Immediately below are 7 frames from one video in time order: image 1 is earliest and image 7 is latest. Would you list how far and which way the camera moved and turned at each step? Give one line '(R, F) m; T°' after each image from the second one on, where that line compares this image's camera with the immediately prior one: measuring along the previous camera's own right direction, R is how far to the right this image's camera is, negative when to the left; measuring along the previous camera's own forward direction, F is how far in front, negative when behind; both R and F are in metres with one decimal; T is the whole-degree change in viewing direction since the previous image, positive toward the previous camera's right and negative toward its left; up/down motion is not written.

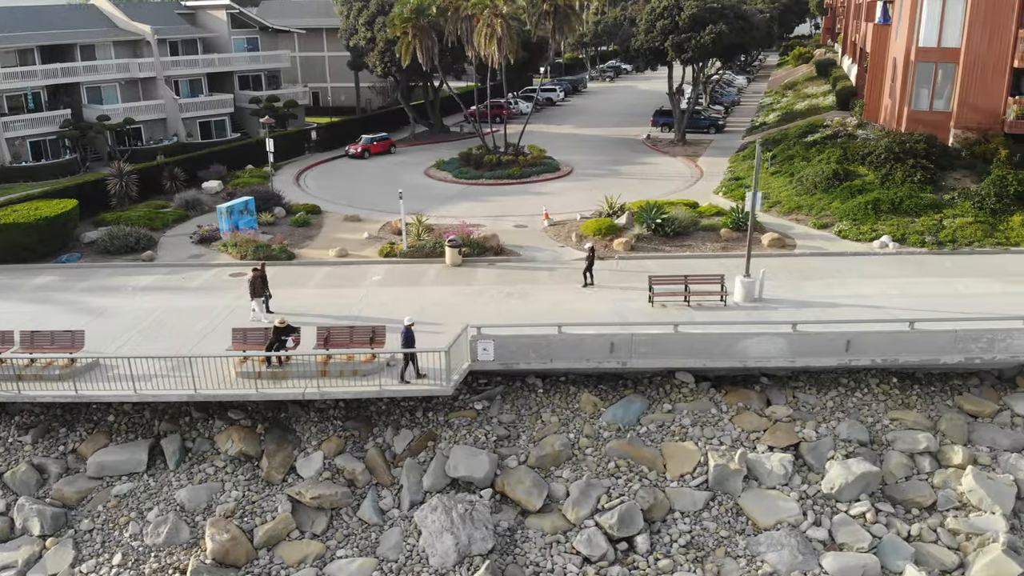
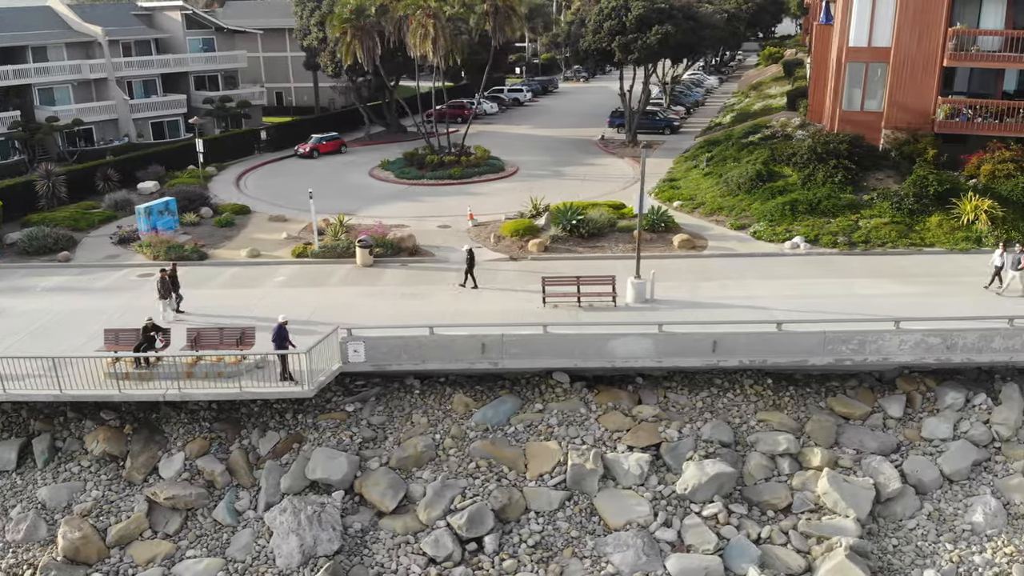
(+2.2, +0.1) m; -1°
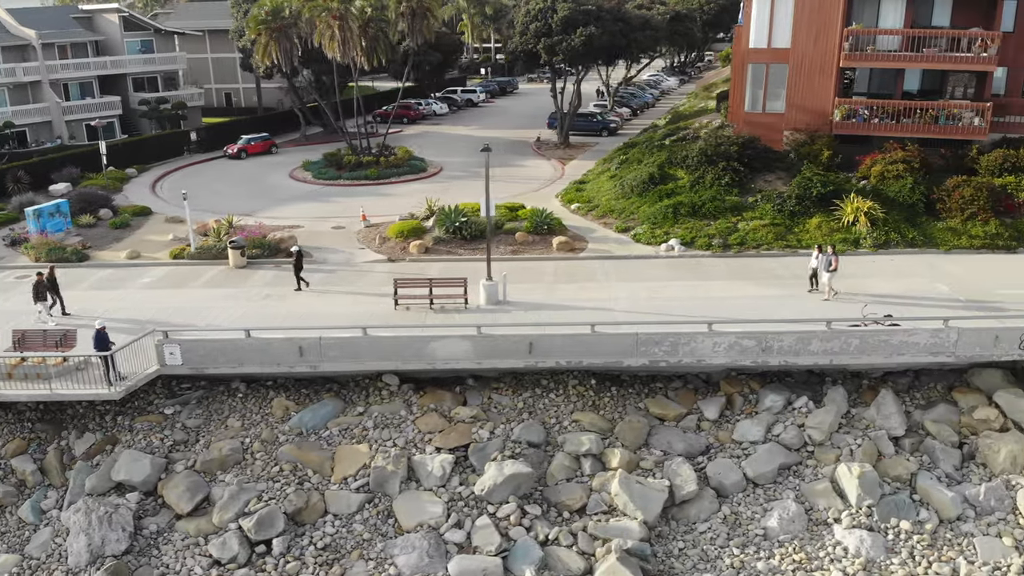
(+3.0, 0.0) m; -1°
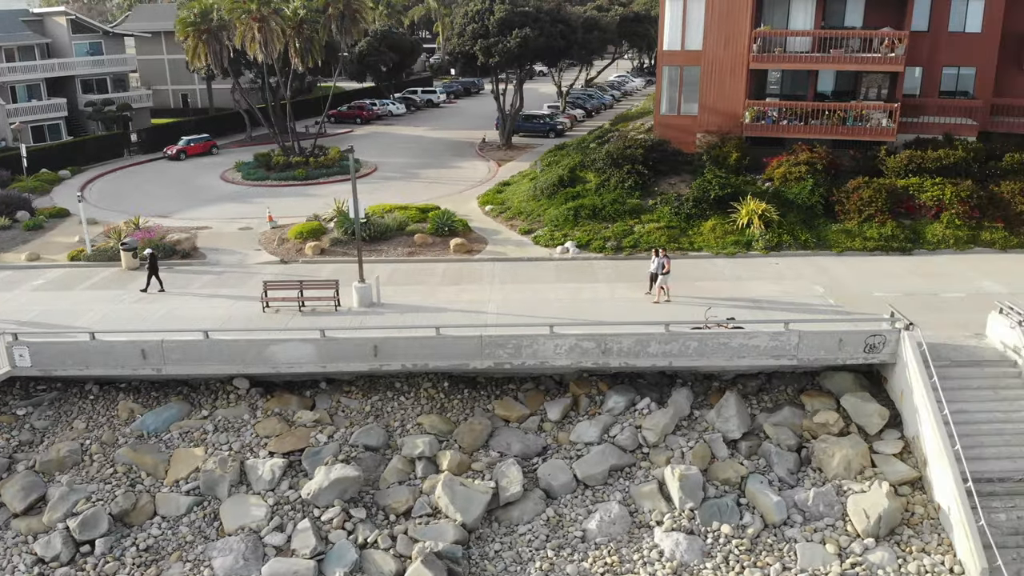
(+2.6, -0.1) m; -1°
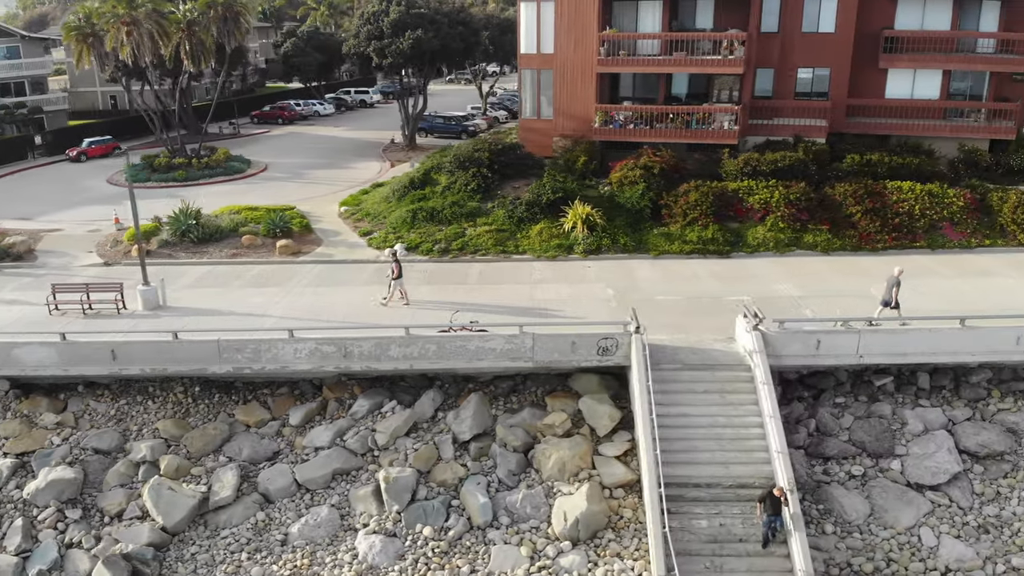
(+4.4, -0.1) m; -2°
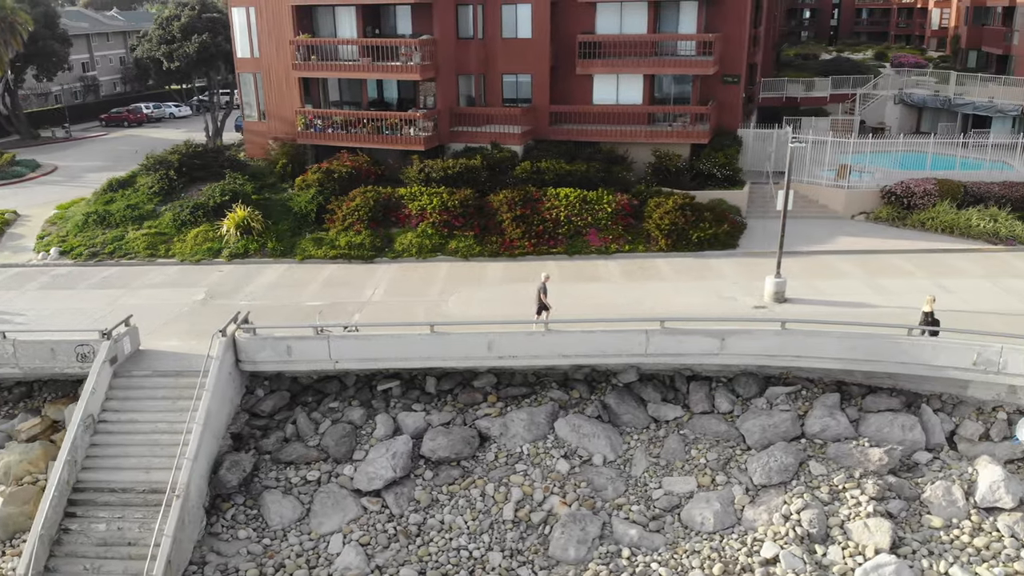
(+9.0, -0.1) m; -3°
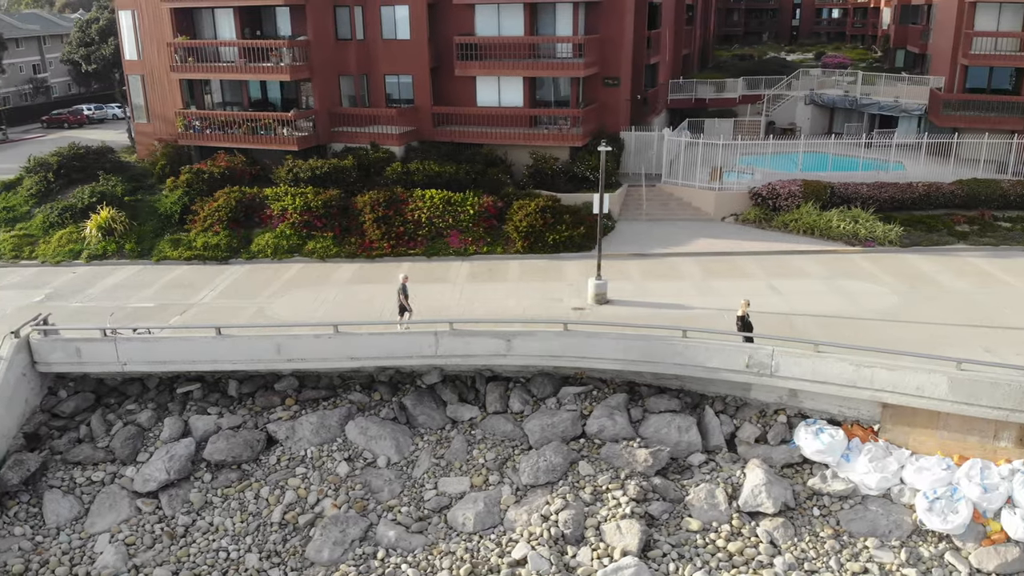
(+3.6, -0.1) m; -1°
